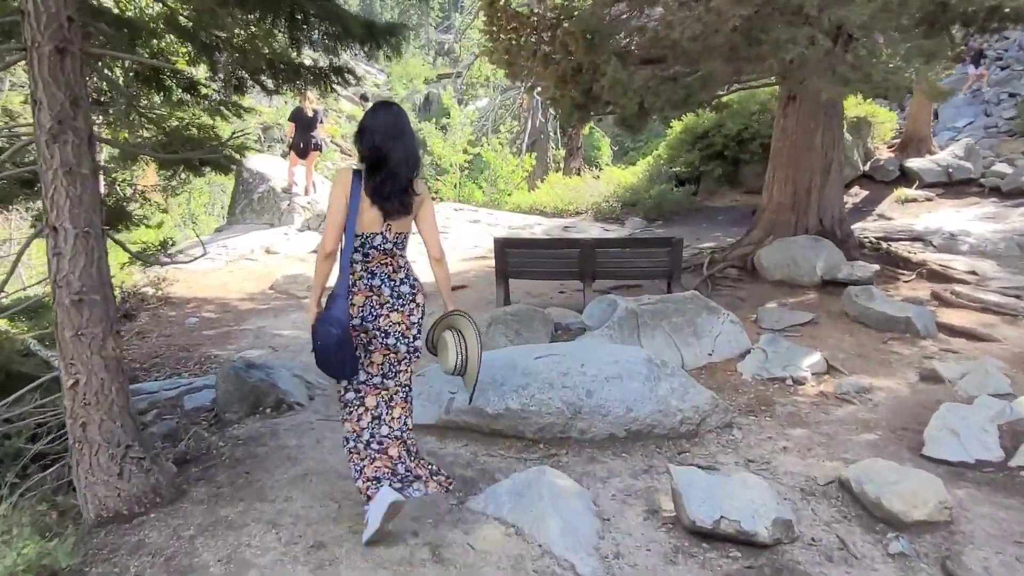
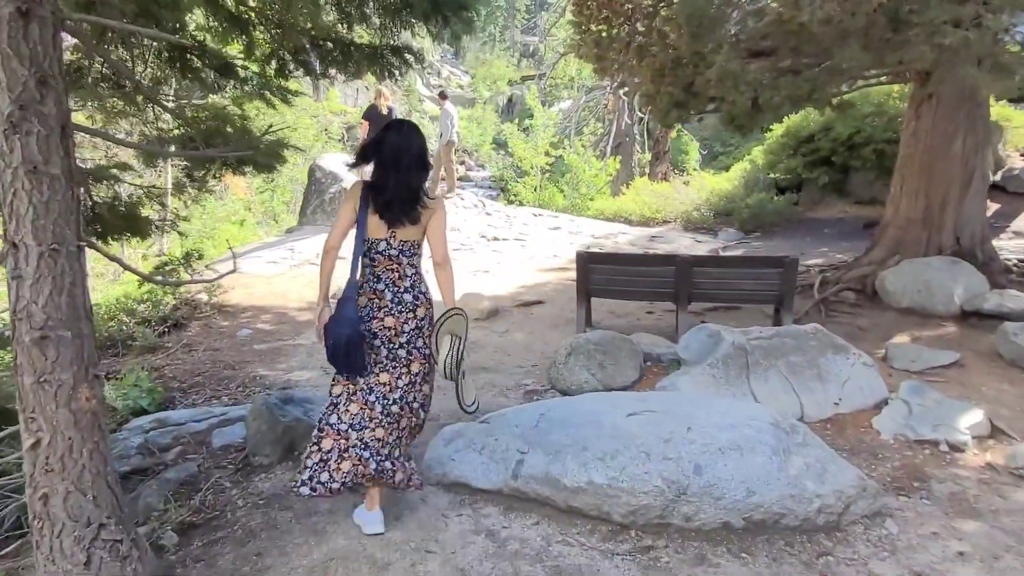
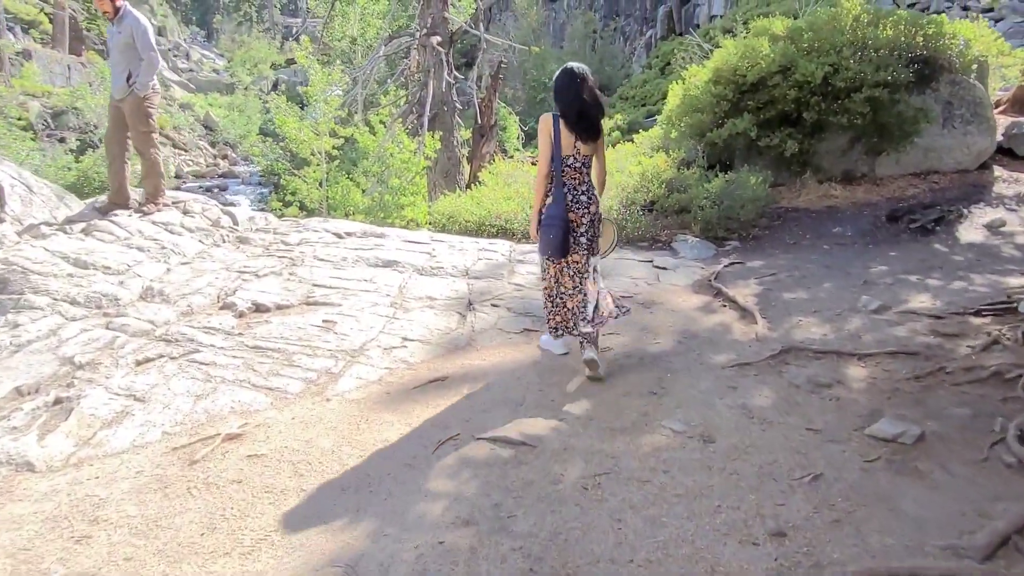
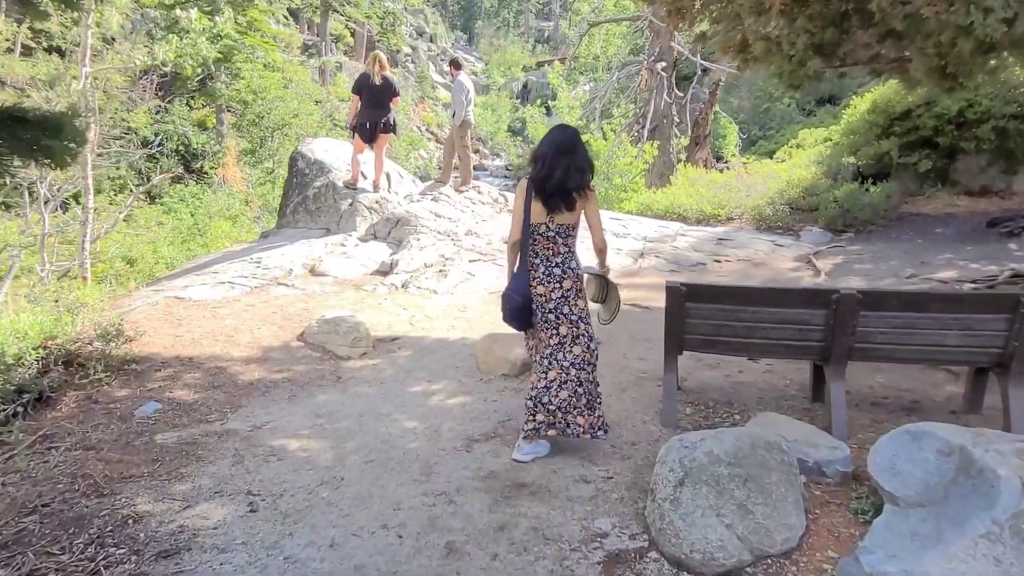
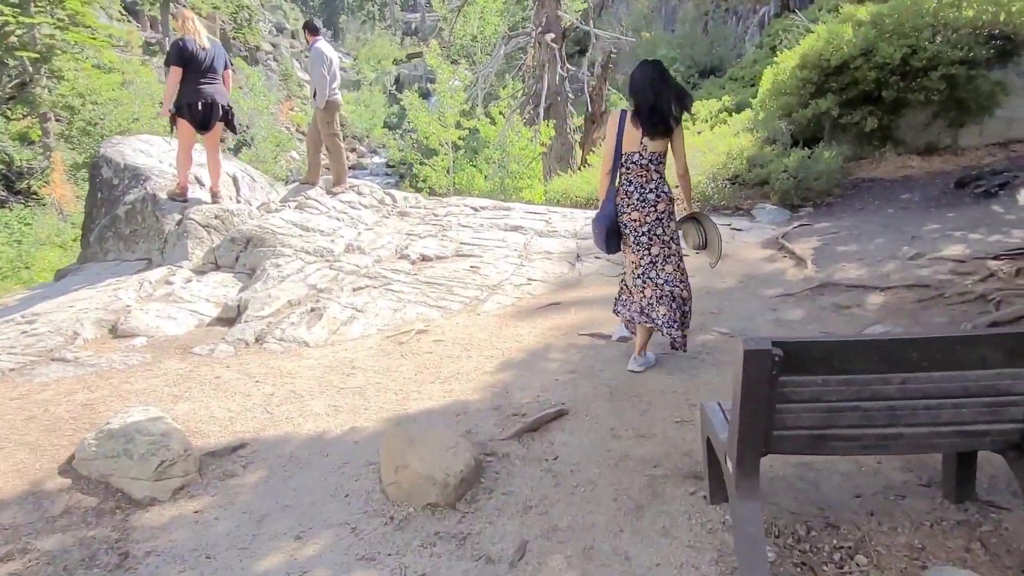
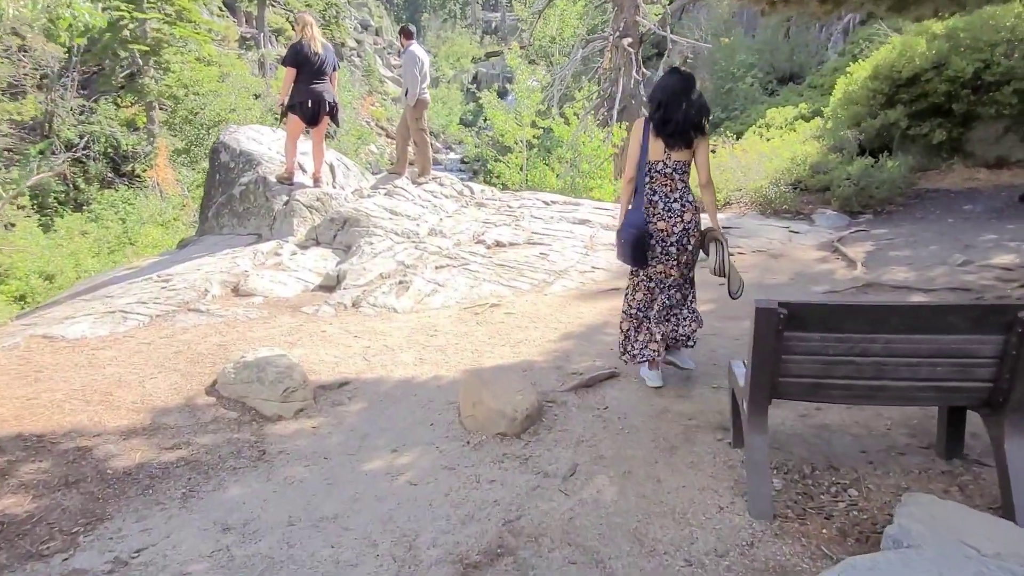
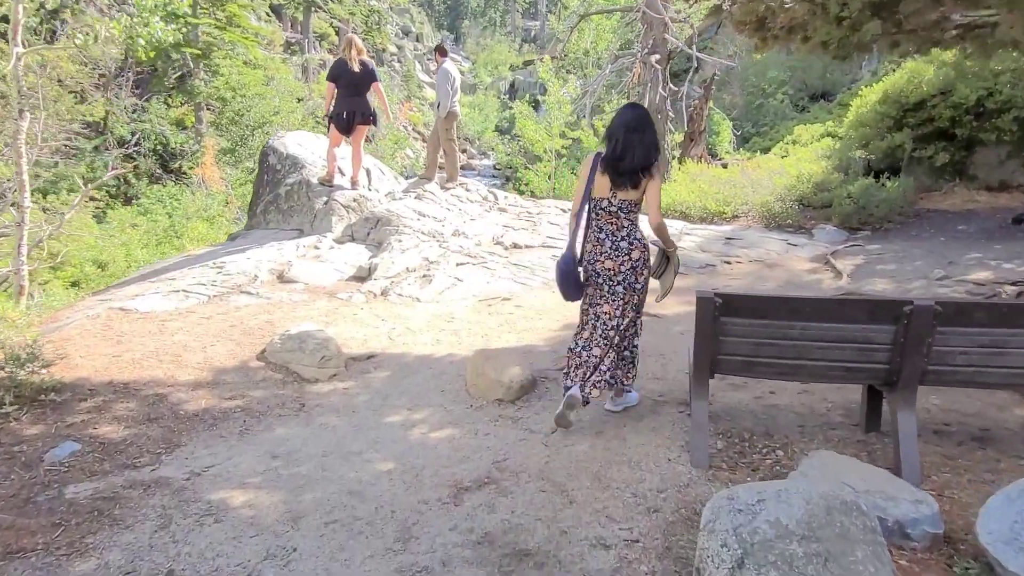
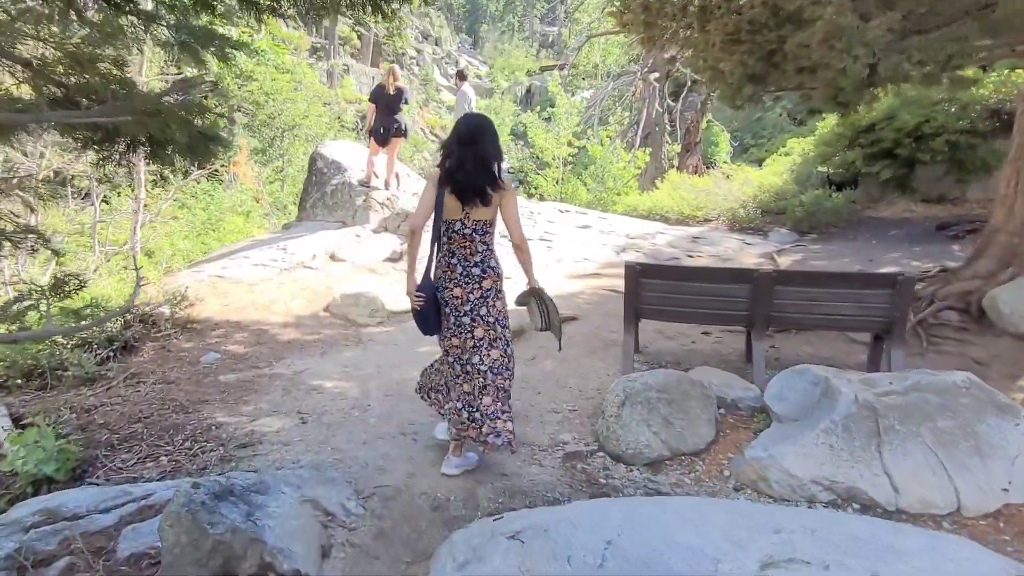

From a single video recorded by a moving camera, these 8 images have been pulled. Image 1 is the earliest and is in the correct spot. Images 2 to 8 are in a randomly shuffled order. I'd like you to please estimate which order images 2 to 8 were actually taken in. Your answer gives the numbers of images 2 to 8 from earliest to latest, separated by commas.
2, 8, 4, 7, 6, 5, 3
